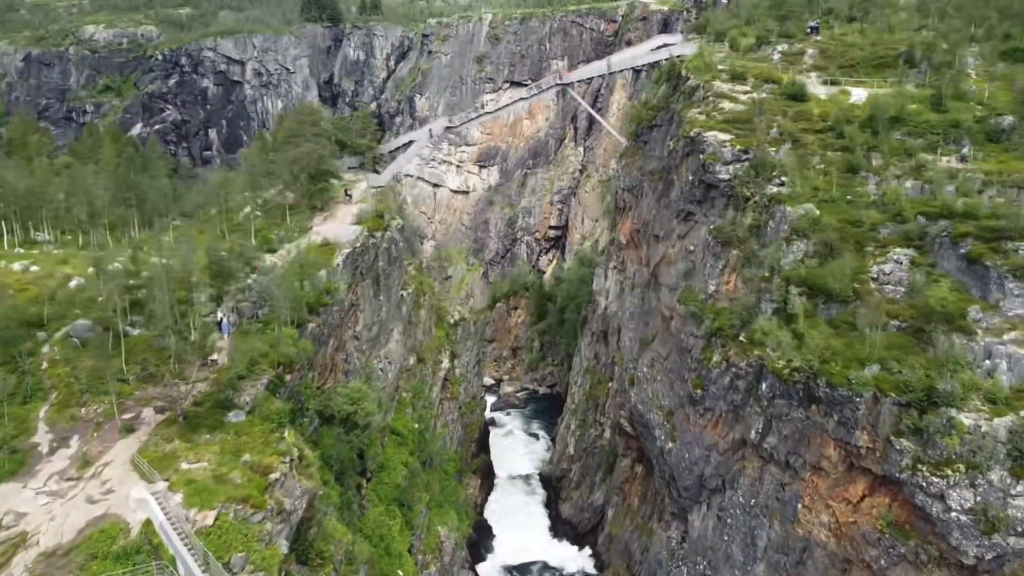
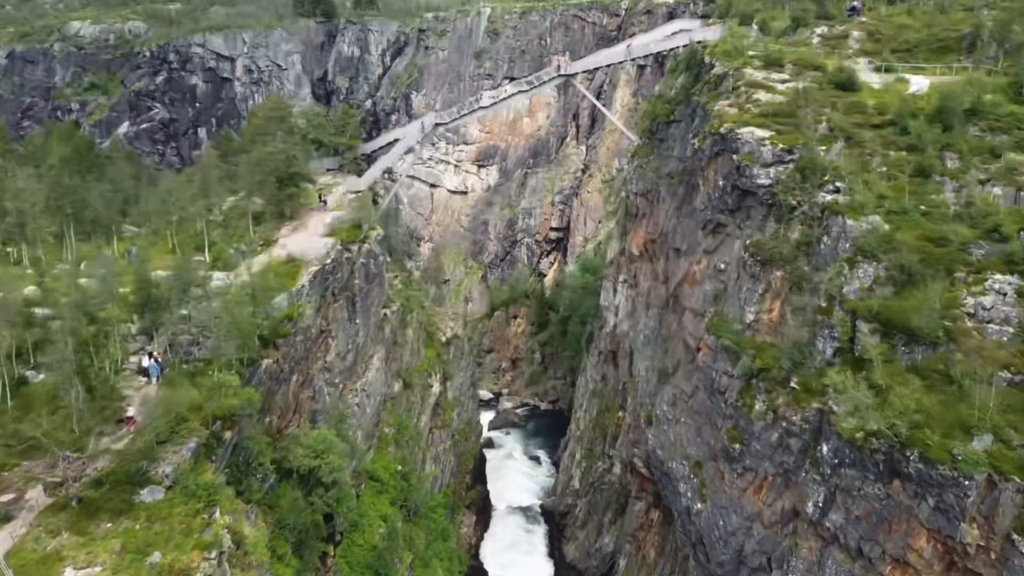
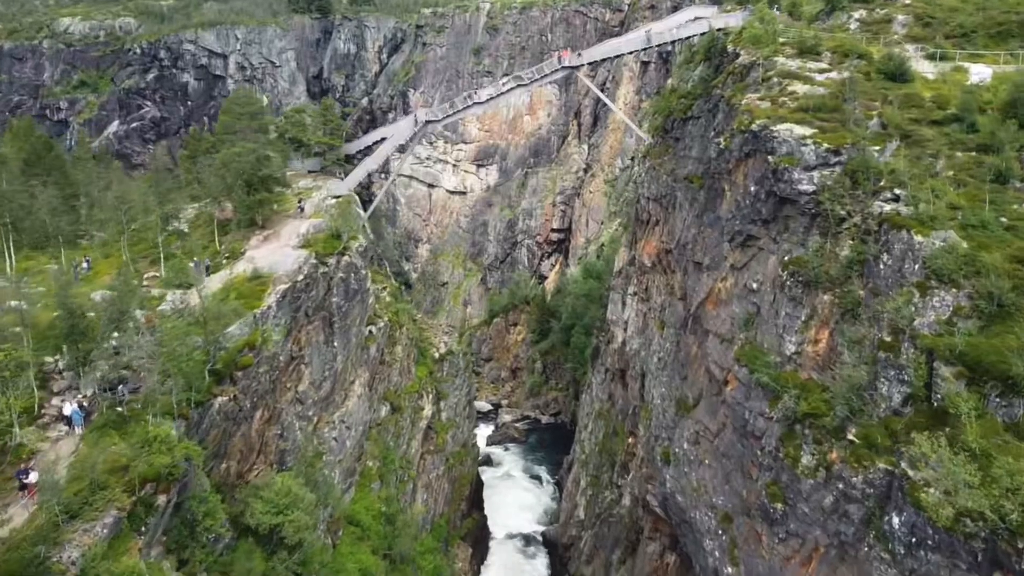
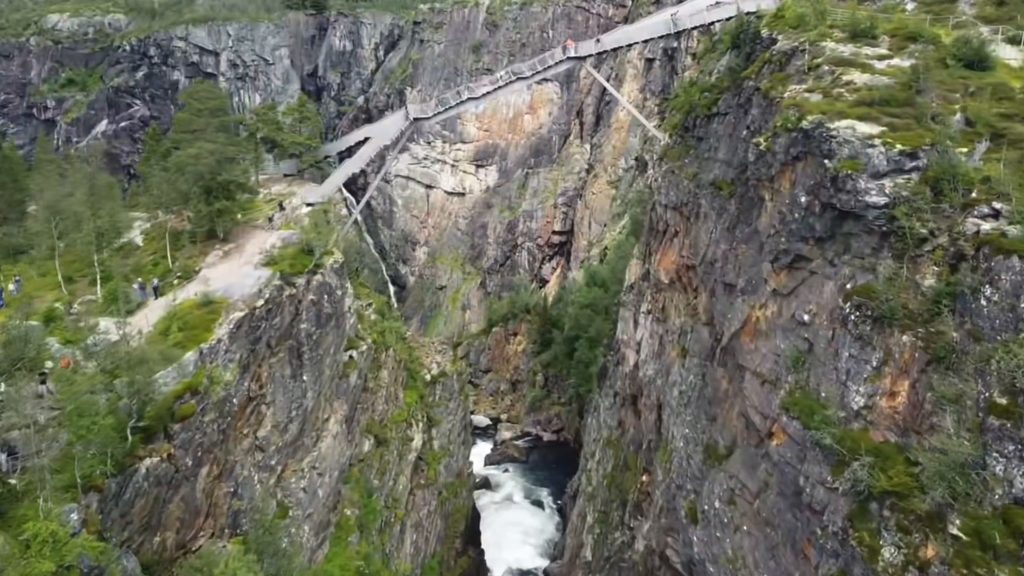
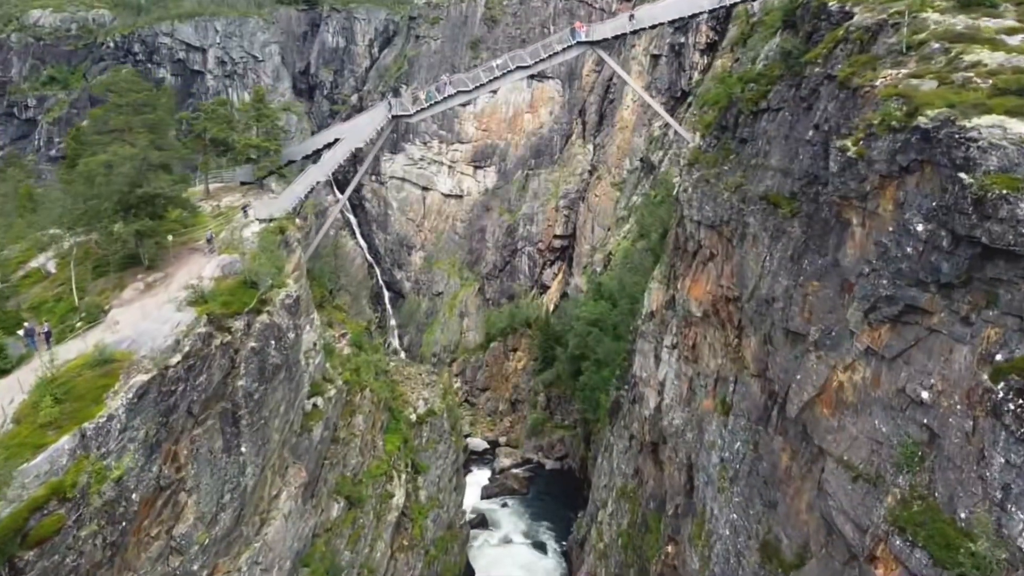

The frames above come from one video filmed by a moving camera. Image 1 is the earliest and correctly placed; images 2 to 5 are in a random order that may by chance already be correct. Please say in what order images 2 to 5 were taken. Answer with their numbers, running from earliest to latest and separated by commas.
2, 3, 4, 5
